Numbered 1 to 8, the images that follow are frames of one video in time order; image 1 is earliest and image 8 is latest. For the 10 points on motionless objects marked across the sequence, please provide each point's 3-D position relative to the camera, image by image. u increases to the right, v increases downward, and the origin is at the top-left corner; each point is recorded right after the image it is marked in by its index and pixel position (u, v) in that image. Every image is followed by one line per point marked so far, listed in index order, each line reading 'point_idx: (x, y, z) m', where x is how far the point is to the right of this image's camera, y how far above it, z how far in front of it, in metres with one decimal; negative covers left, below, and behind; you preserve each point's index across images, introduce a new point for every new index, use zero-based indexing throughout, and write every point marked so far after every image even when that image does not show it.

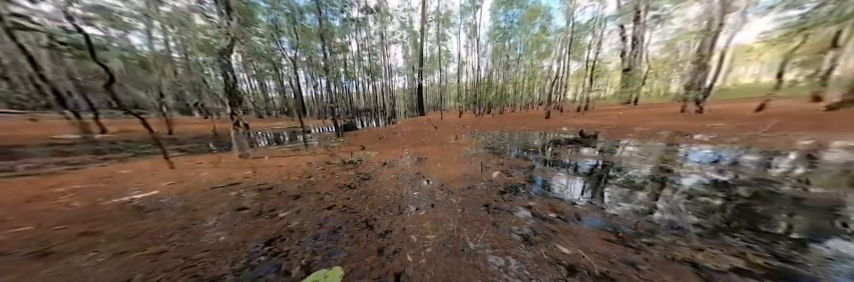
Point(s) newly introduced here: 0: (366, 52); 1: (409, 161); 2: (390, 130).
0: (-3.0, +4.4, +8.5) m
1: (-0.3, -0.4, +3.1) m
2: (-1.6, +0.5, +7.5) m
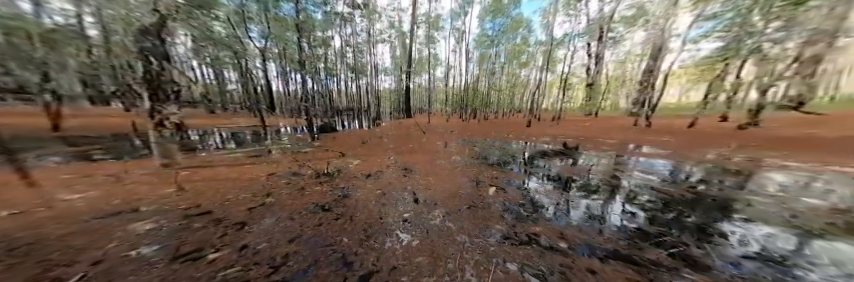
0: (-3.7, +4.3, +7.9) m
1: (-0.6, -0.5, +2.8) m
2: (-2.3, +0.3, +7.0) m
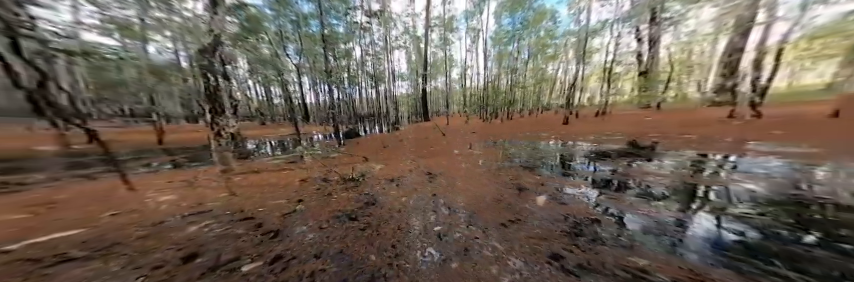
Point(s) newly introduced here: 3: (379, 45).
0: (-2.7, +4.0, +8.2) m
1: (-0.1, -0.6, +2.7) m
2: (-1.3, +0.2, +7.1) m
3: (-2.7, +4.9, +8.9) m
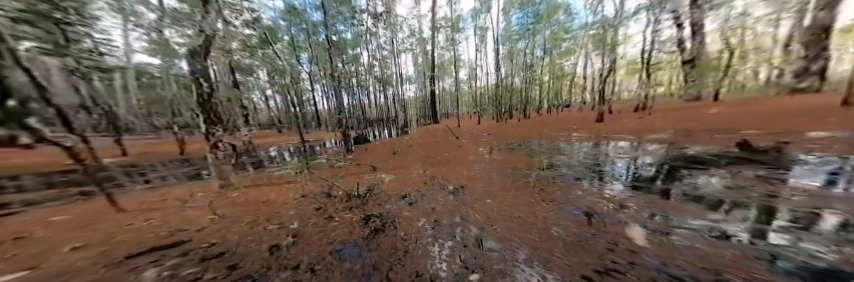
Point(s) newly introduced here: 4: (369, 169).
0: (-2.3, +3.8, +8.0) m
1: (+0.1, -0.6, +2.3) m
2: (-0.9, 0.0, +6.8) m
3: (-2.3, +4.7, +8.8) m
4: (-1.3, -0.5, +3.5) m
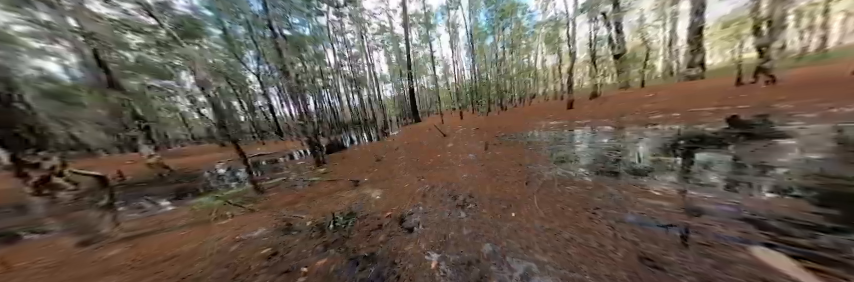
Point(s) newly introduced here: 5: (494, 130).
0: (-3.4, +3.6, +7.3) m
1: (+0.1, -0.6, +1.9) m
2: (-1.5, -0.1, +6.2) m
3: (-3.5, +4.4, +8.0) m
4: (-1.4, -0.7, +3.0) m
5: (+2.8, +0.5, +7.2) m
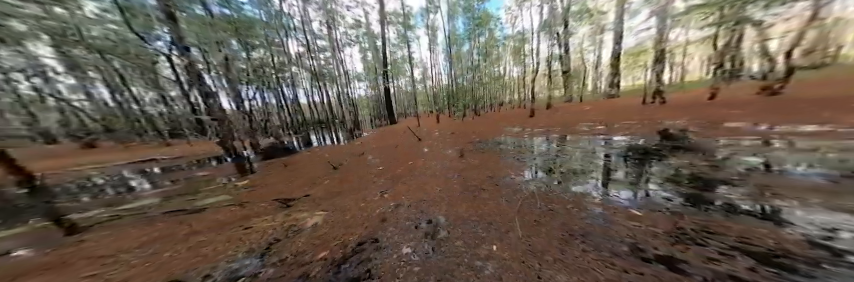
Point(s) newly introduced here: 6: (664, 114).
0: (-4.3, +3.5, +6.4) m
1: (-0.3, -0.7, +1.5) m
2: (-2.4, -0.2, +5.6) m
3: (-4.5, +4.4, +7.1) m
4: (-1.9, -0.7, +2.4) m
5: (+1.8, +0.3, +7.1) m
6: (+6.7, +0.8, +4.9) m
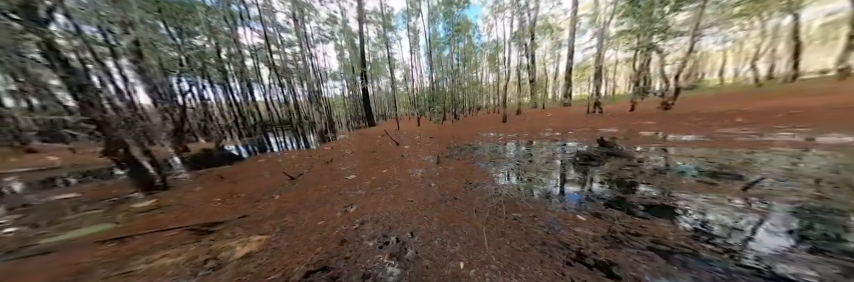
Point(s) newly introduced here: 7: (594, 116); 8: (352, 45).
0: (-5.2, +3.4, +5.7) m
1: (-0.5, -0.8, +1.3) m
2: (-3.1, -0.3, +5.1) m
3: (-5.5, +4.2, +6.4) m
4: (-2.3, -0.8, +1.9) m
5: (+0.8, +0.1, +7.1) m
6: (+6.0, +0.6, +5.6) m
7: (+6.7, +1.0, +6.8) m
8: (-4.7, +5.9, +10.5) m
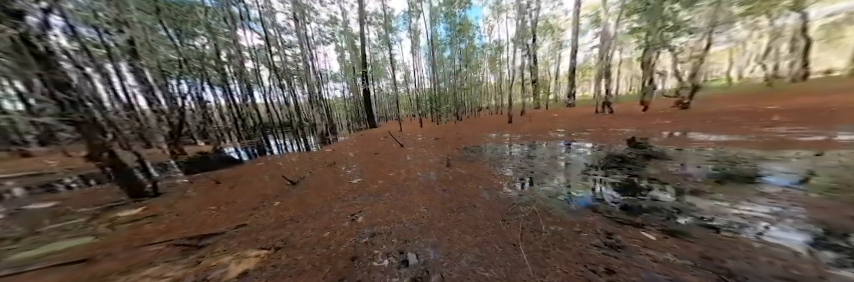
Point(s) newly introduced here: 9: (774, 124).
0: (-5.0, +3.3, +5.6) m
1: (-0.4, -0.8, +1.1) m
2: (-3.0, -0.4, +4.9) m
3: (-5.3, +4.2, +6.3) m
4: (-2.1, -0.8, +1.8) m
5: (+0.9, 0.0, +7.0) m
6: (+6.2, +0.6, +5.5) m
7: (+6.8, +1.0, +6.6) m
8: (-4.5, +5.8, +10.4) m
9: (+6.8, +0.3, +3.4) m
